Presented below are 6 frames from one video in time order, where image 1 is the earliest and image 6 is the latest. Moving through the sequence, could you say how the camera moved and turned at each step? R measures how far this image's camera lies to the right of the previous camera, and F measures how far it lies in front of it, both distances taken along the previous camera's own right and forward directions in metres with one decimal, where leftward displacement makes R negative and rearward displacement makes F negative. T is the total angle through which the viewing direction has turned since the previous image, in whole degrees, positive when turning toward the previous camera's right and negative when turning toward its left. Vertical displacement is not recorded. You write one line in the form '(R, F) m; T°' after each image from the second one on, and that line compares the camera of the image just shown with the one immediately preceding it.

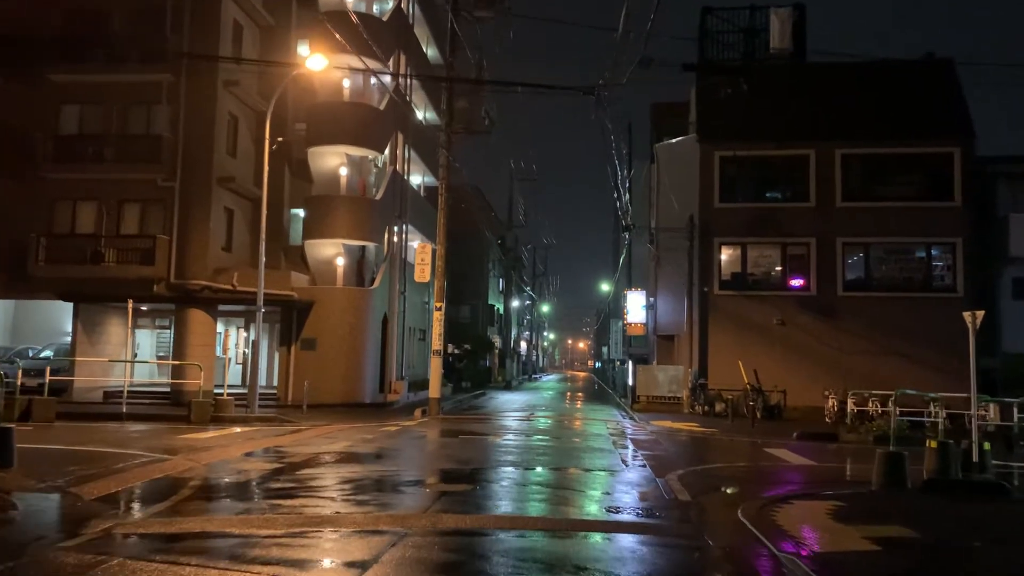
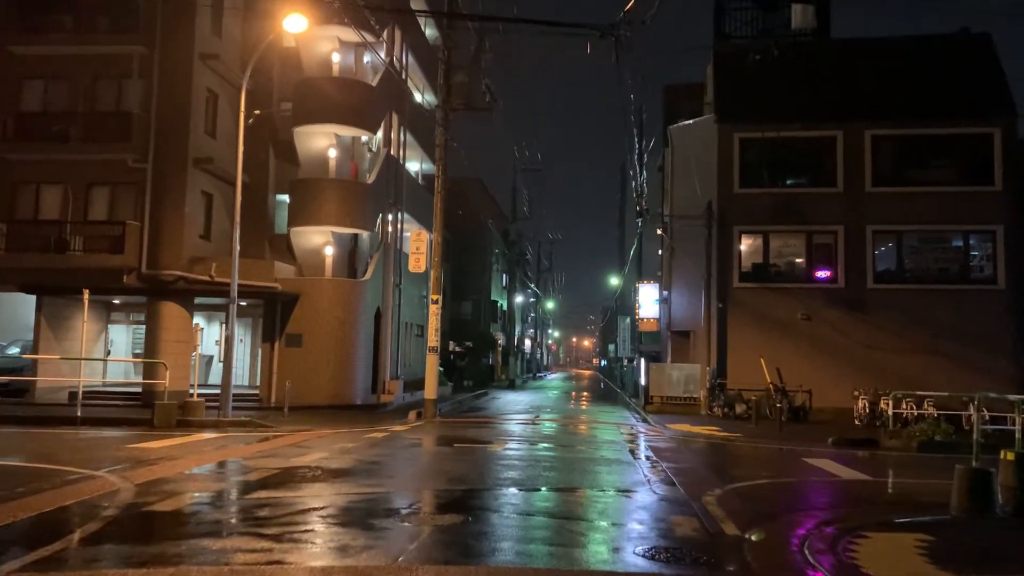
(0.0, +2.3) m; 0°
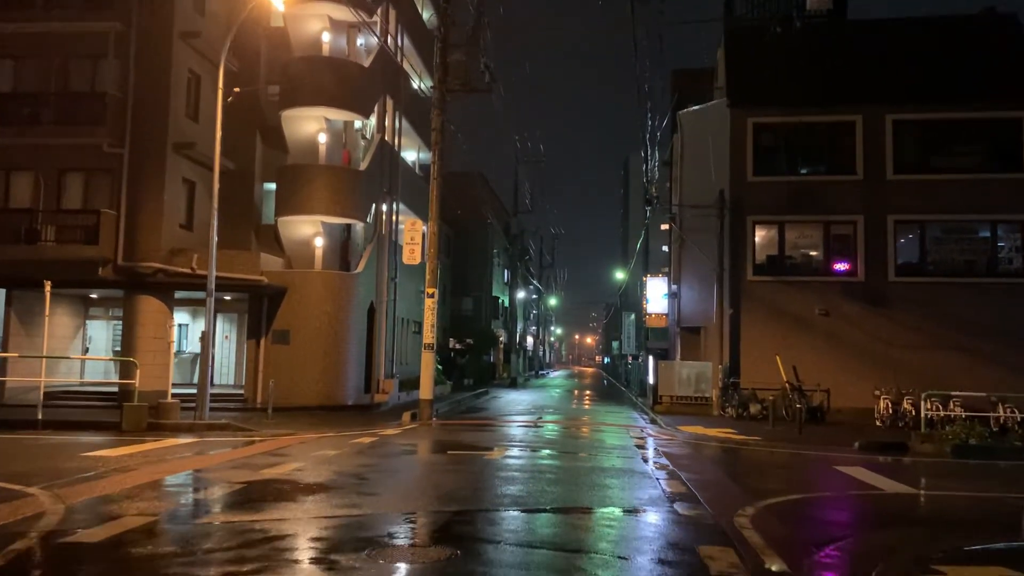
(0.0, +1.5) m; 0°
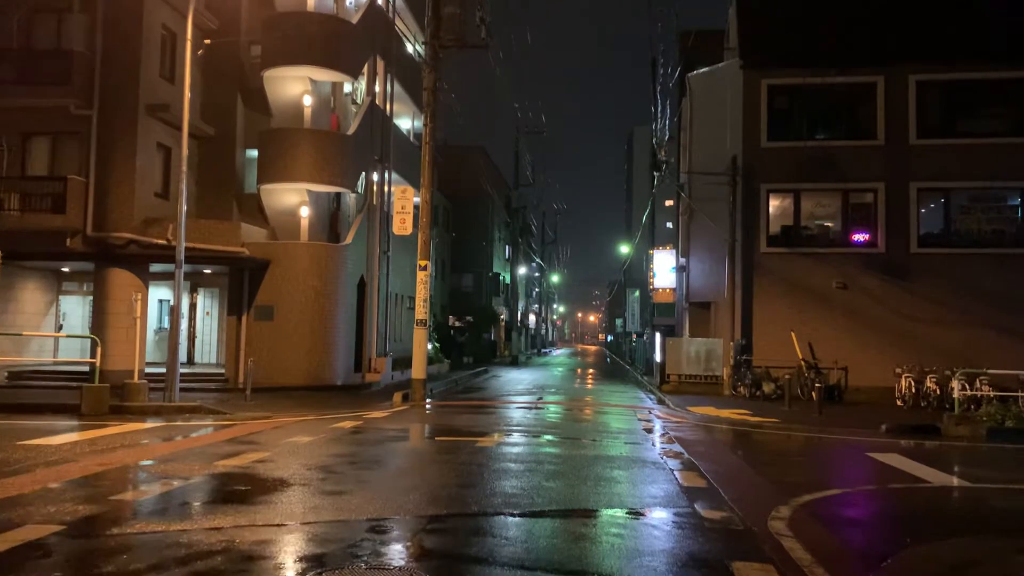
(+0.1, +1.5) m; 0°
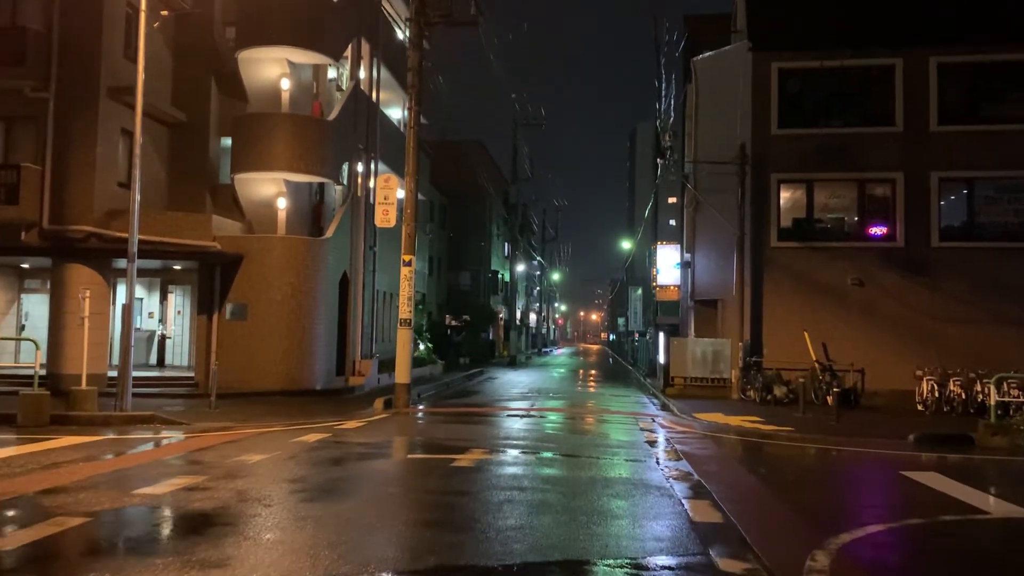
(+0.3, +1.6) m; 0°
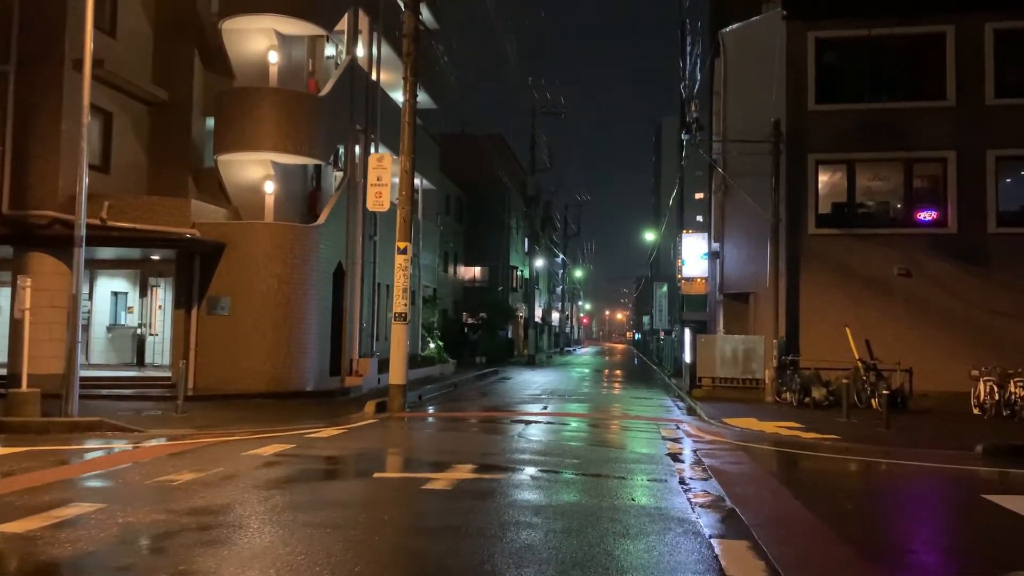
(+0.4, +2.0) m; -2°
